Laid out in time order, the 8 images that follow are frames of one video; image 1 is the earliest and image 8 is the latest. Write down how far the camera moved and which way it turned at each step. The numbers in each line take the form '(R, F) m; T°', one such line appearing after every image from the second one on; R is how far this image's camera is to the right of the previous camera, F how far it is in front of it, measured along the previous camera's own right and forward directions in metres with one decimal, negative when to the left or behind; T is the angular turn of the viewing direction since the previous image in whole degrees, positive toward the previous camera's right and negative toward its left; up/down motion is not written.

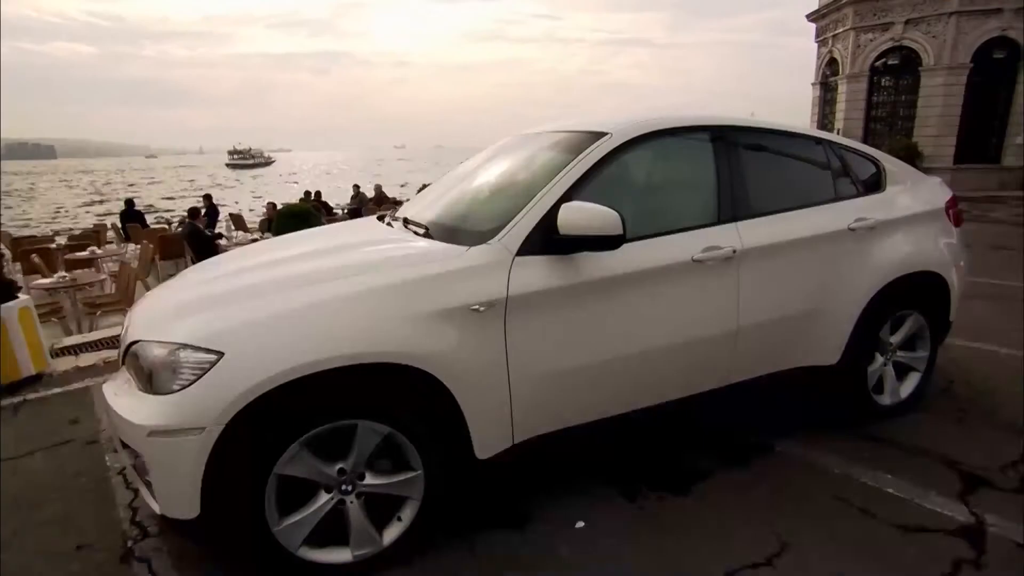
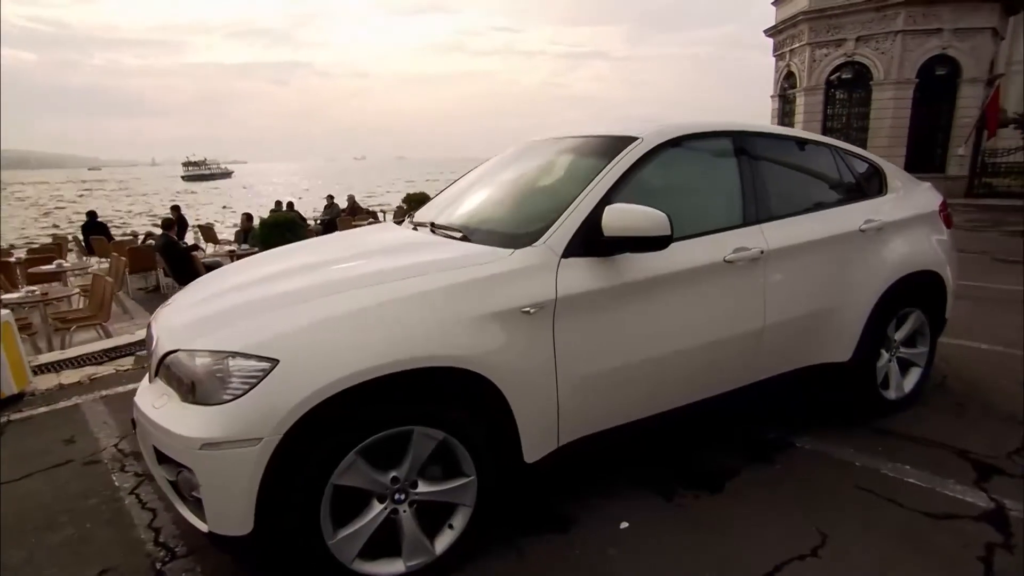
(-0.4, 0.0) m; +4°
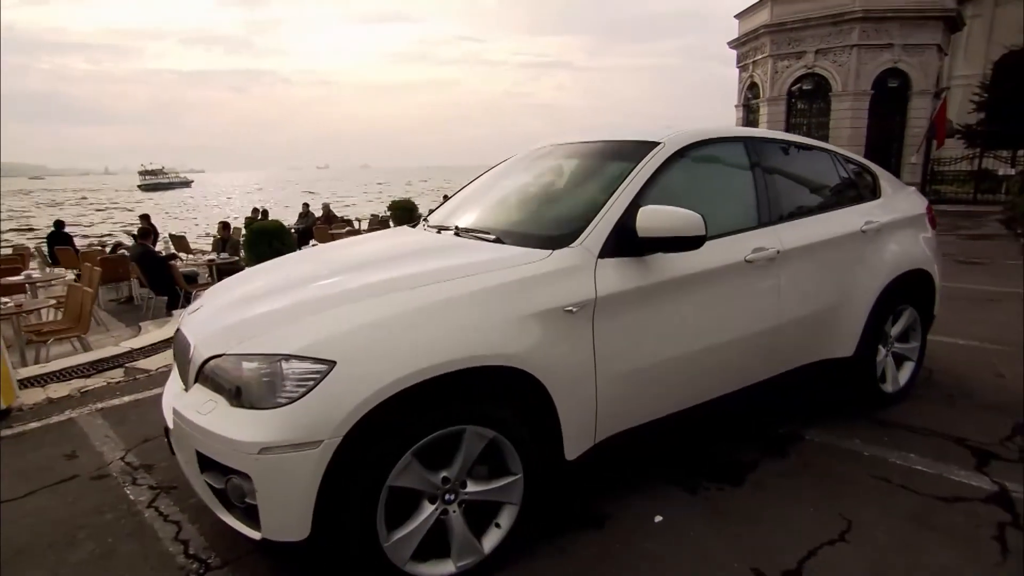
(-0.3, 0.0) m; +3°
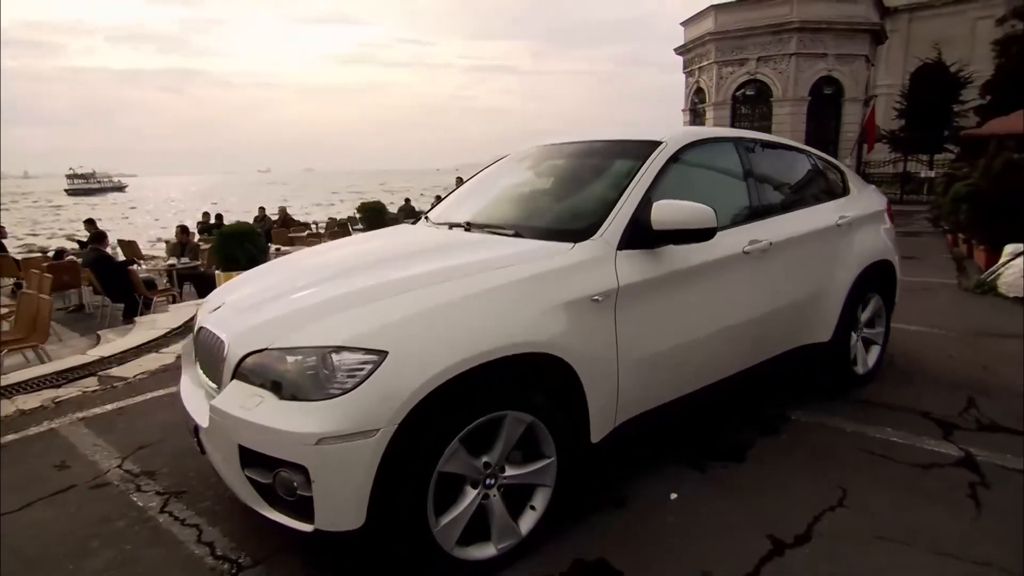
(-0.3, -0.1) m; +5°
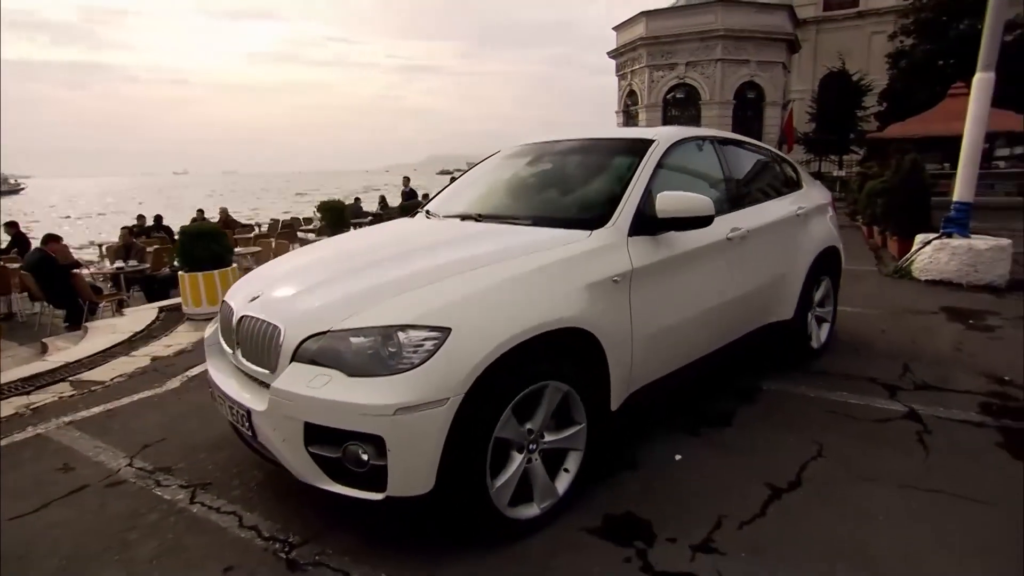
(-0.4, -0.2) m; +7°
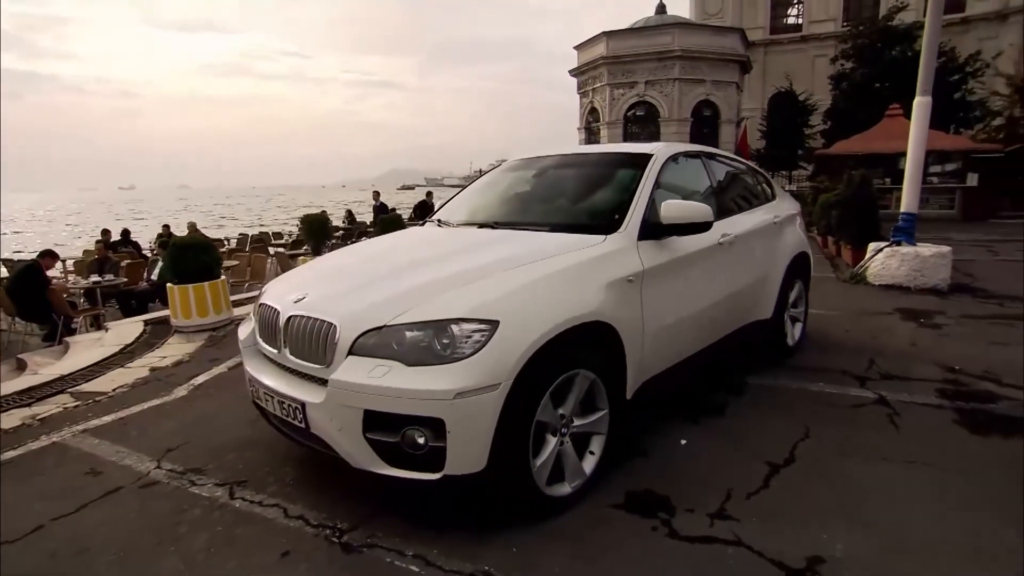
(-0.3, -0.2) m; +4°
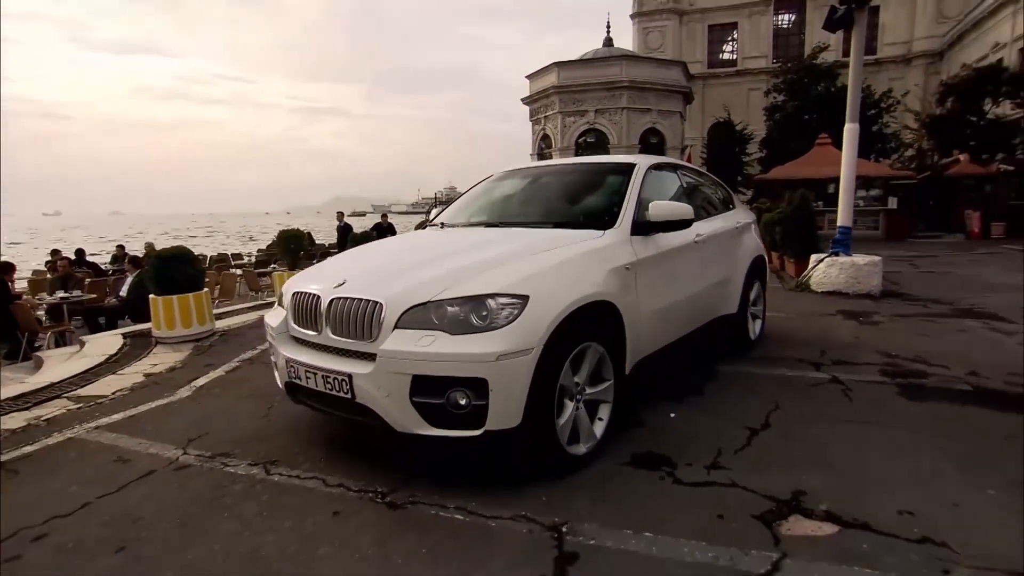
(-0.4, -0.3) m; +5°
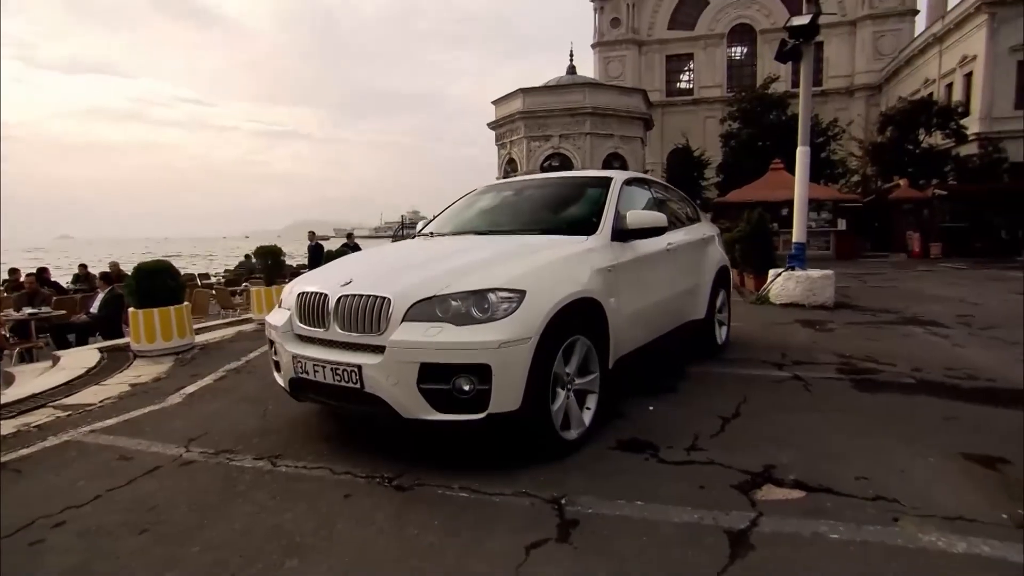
(-0.2, -0.3) m; +4°
